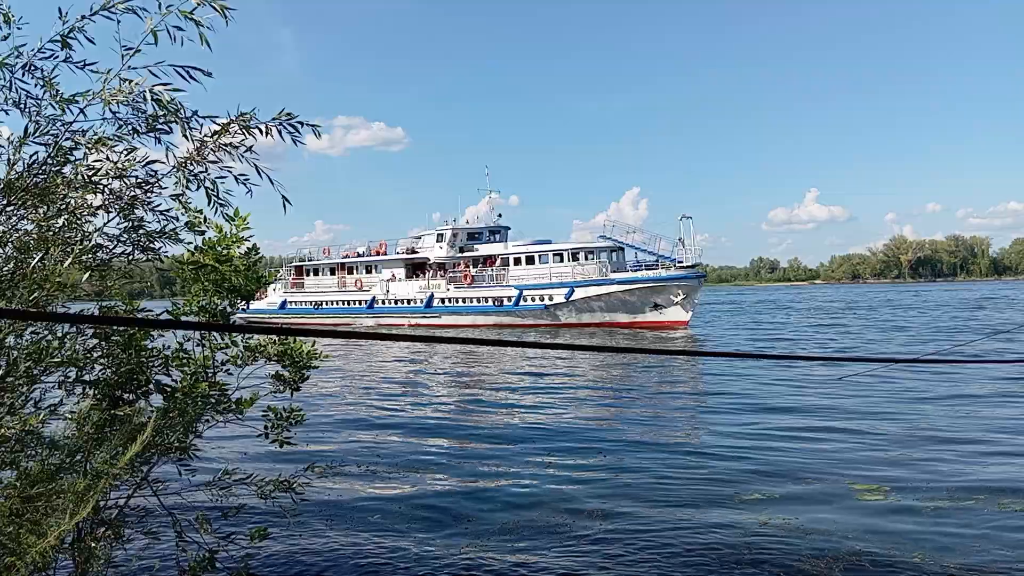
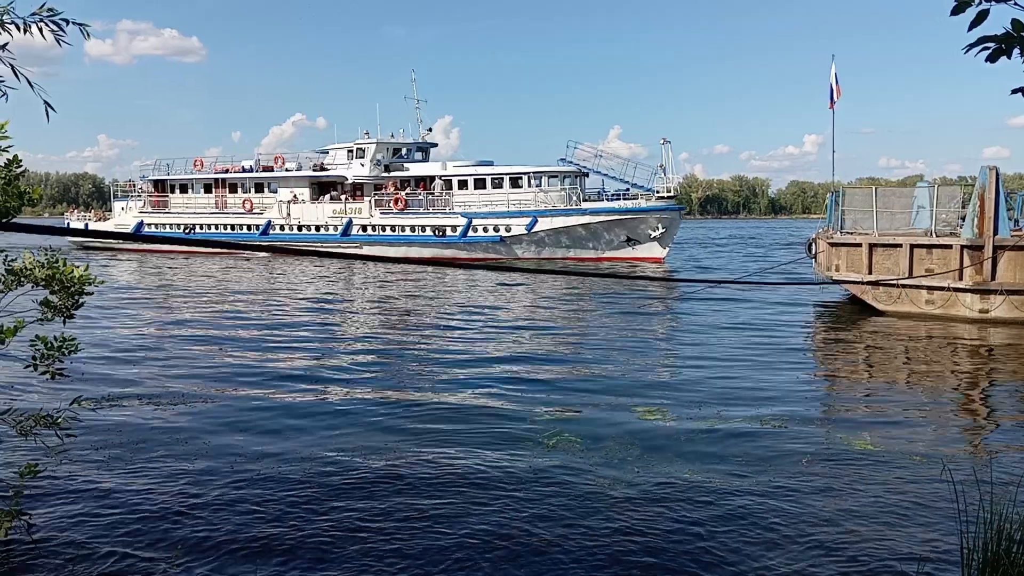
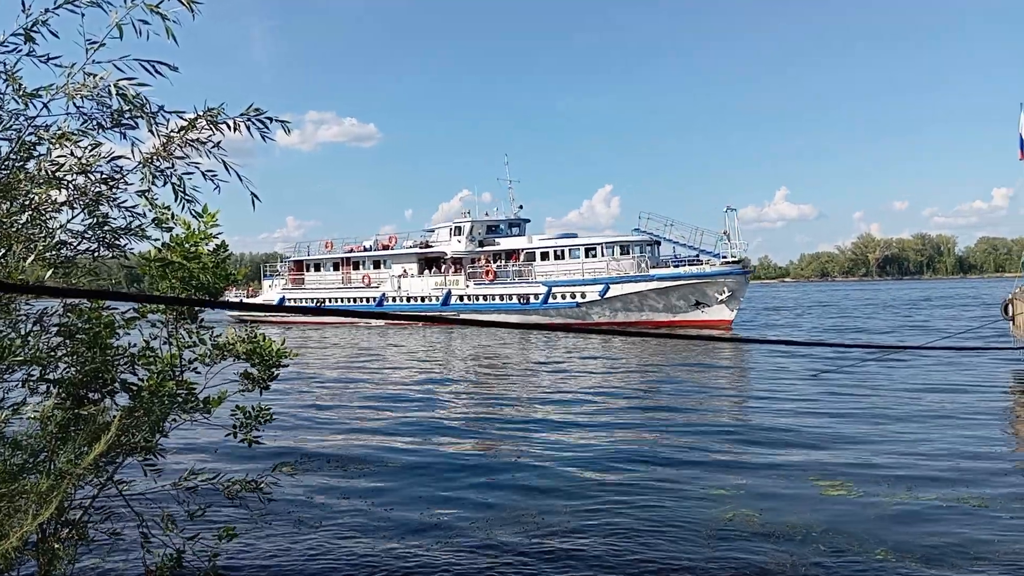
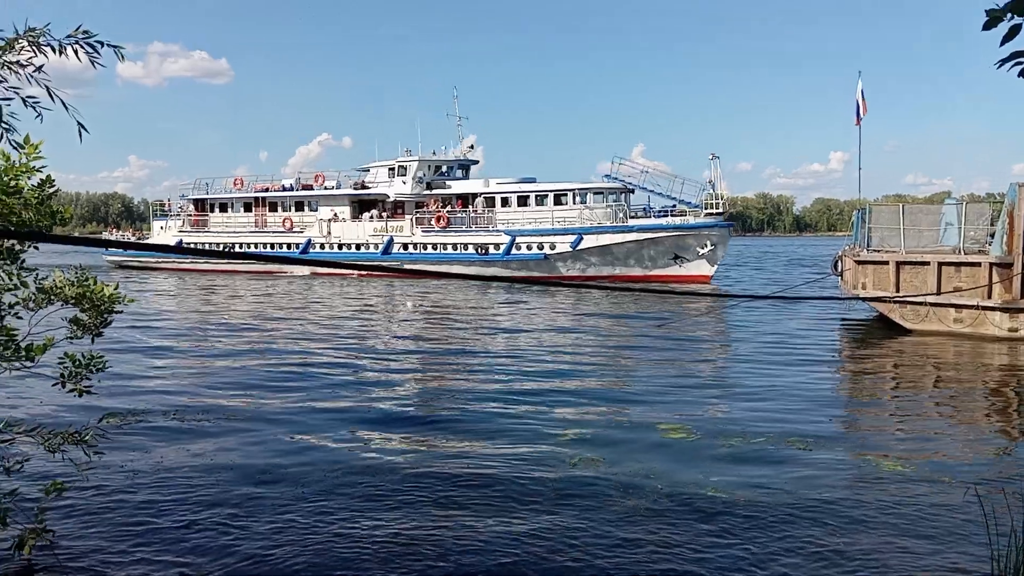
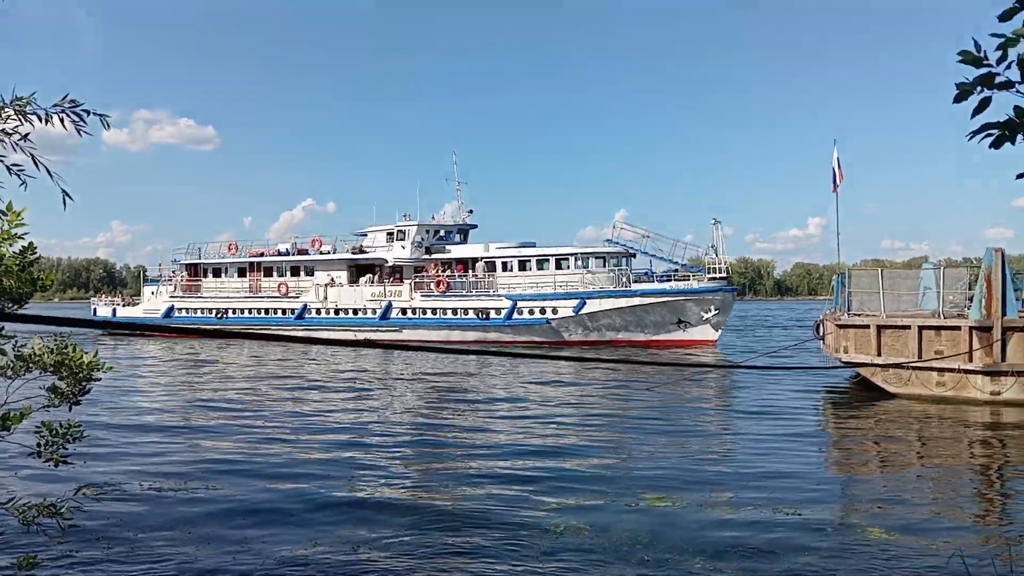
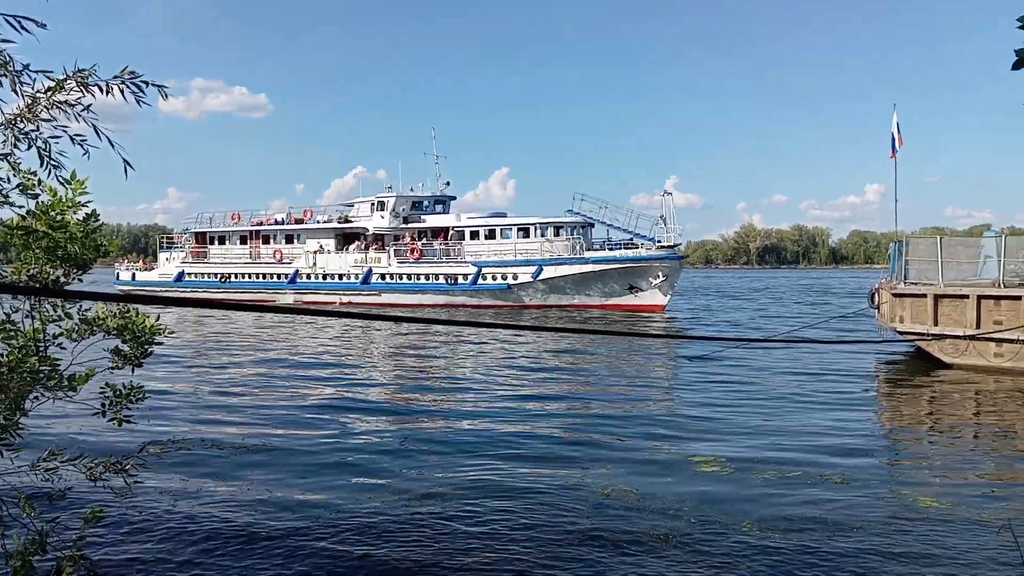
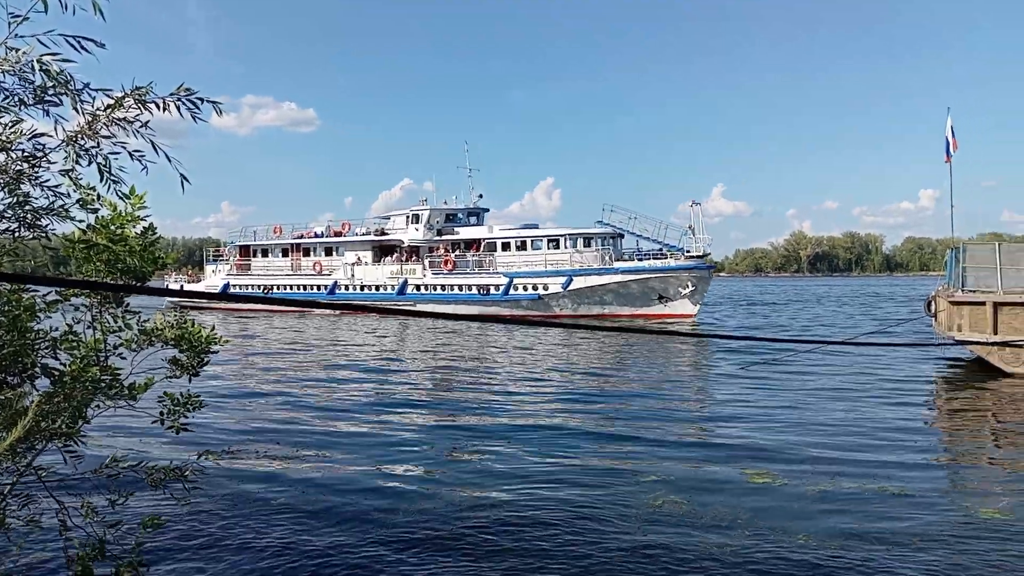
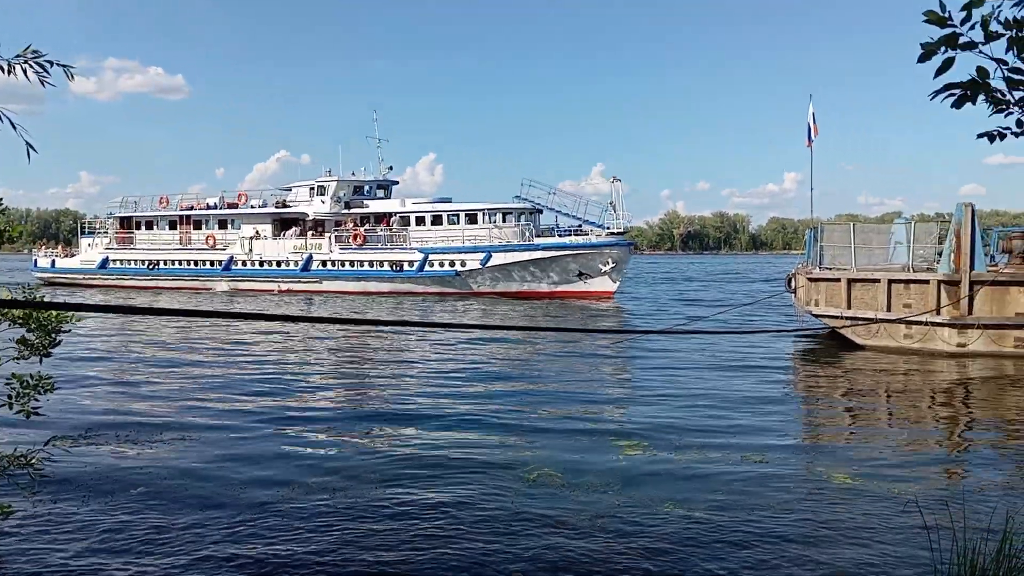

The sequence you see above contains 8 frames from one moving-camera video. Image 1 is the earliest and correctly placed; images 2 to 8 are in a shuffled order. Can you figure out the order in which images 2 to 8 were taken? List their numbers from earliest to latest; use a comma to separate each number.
3, 7, 6, 8, 2, 4, 5
